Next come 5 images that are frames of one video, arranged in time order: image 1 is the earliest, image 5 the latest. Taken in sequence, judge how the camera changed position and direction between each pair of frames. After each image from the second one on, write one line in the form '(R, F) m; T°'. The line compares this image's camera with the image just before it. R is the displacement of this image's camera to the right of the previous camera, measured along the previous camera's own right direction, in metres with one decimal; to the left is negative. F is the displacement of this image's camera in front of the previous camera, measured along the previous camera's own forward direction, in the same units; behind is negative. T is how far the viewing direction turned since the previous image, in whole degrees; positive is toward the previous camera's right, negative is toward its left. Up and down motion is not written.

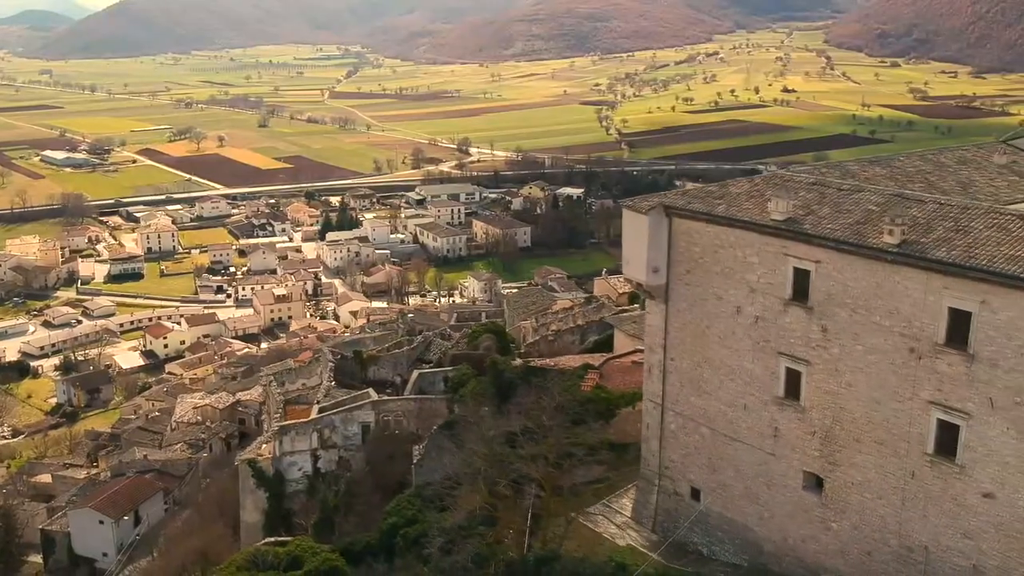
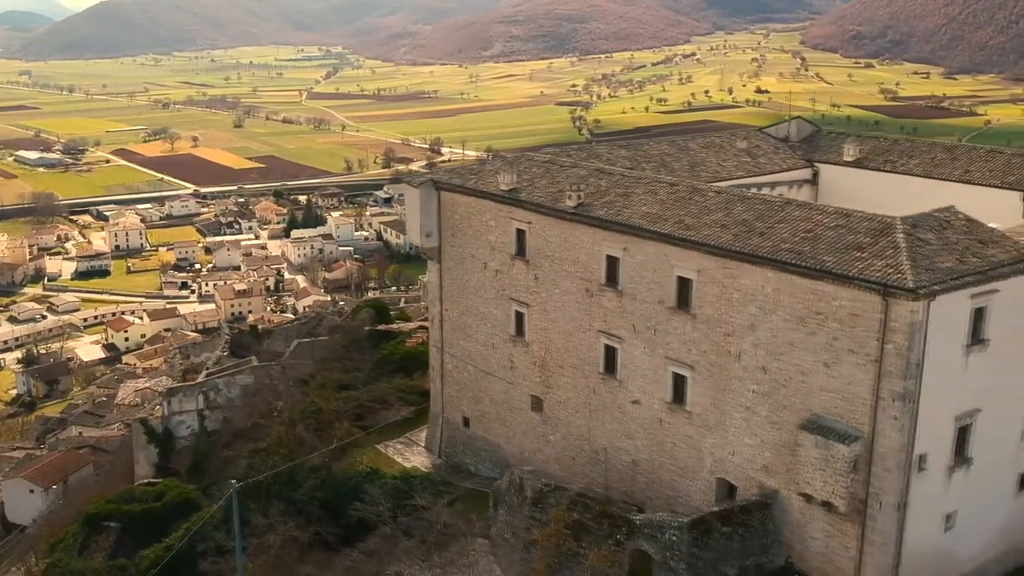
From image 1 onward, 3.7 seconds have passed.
(+5.1, -4.6) m; +1°
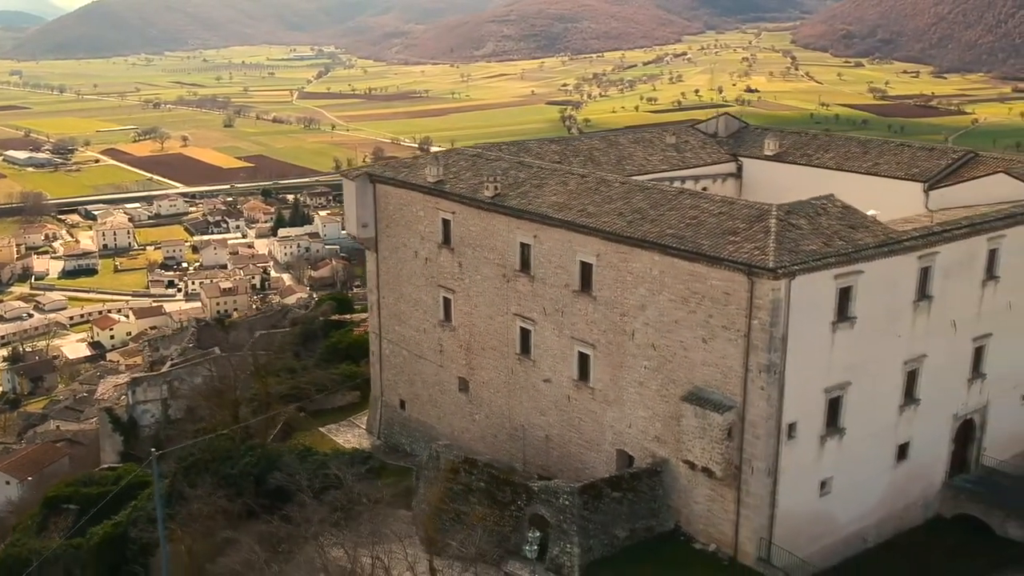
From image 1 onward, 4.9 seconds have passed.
(+1.7, -1.4) m; 0°
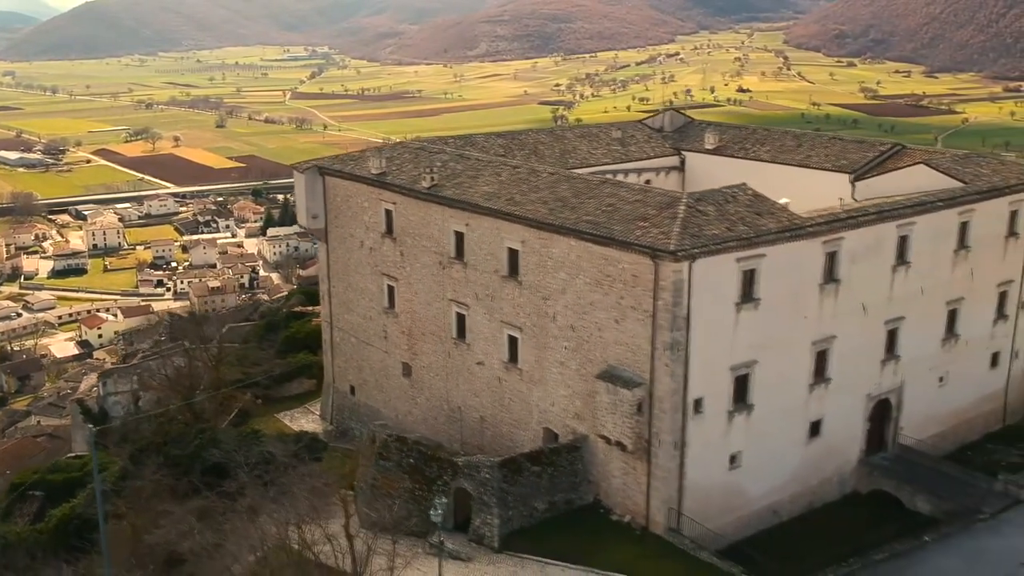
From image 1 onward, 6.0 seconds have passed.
(+1.5, -1.0) m; 0°
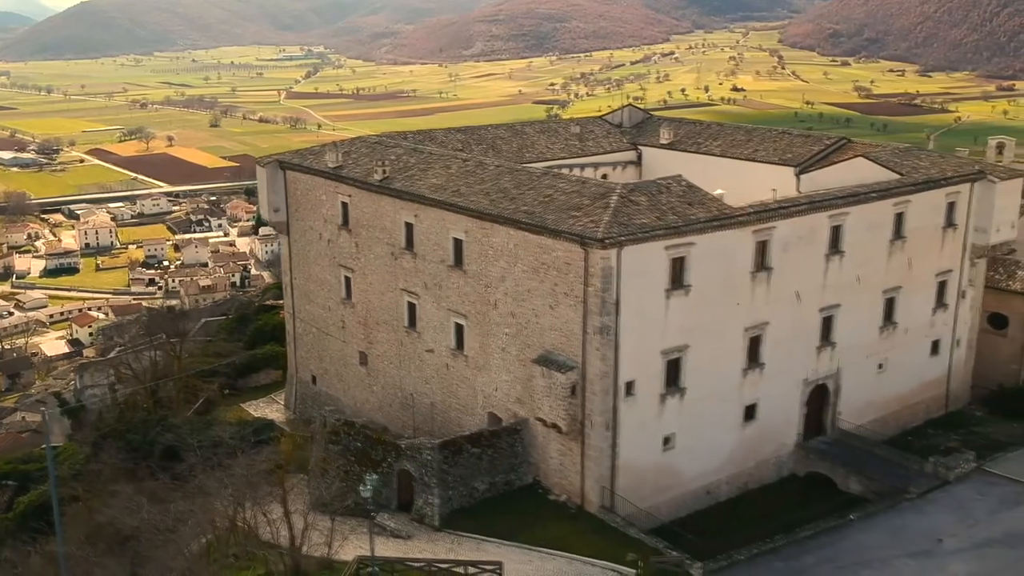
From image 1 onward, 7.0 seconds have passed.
(+1.2, -0.7) m; 0°
